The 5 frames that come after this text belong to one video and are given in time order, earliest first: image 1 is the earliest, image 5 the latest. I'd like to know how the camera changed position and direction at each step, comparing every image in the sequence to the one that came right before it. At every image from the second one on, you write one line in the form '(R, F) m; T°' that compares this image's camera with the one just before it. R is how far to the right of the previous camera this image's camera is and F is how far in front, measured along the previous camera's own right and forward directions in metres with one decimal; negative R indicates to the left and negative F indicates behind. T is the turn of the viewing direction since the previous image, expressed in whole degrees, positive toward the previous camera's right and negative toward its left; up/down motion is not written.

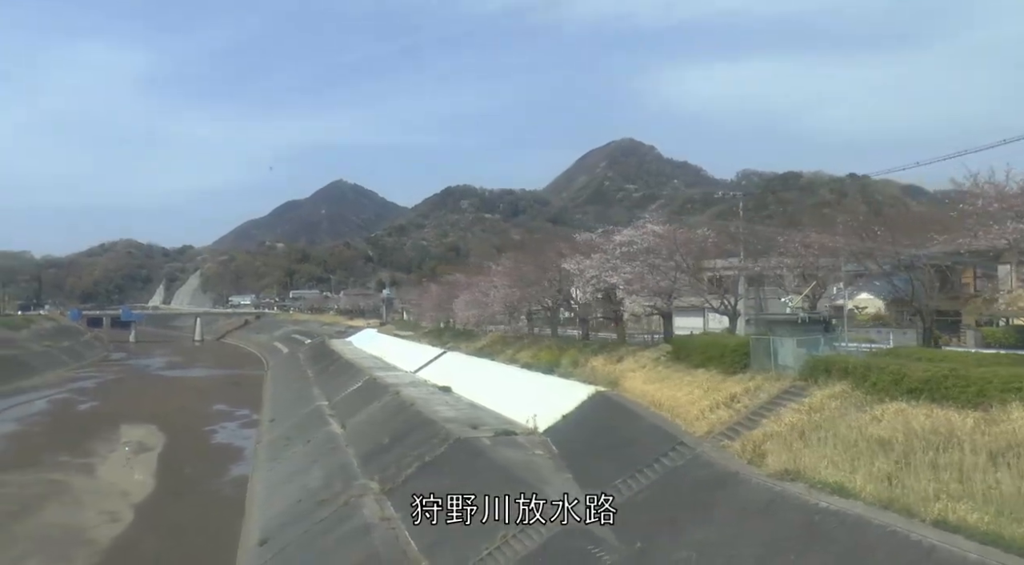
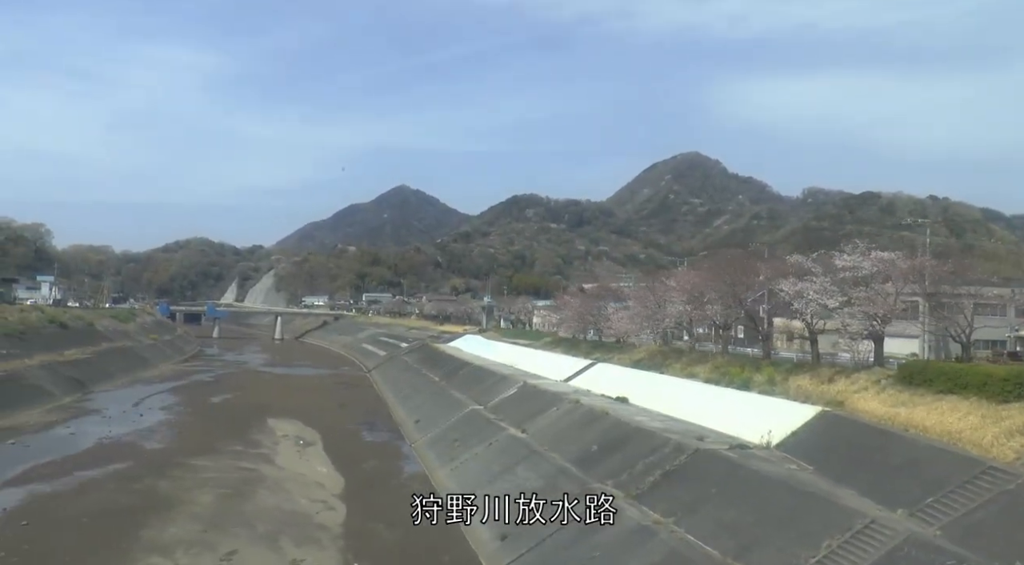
(-3.2, -0.6) m; -4°
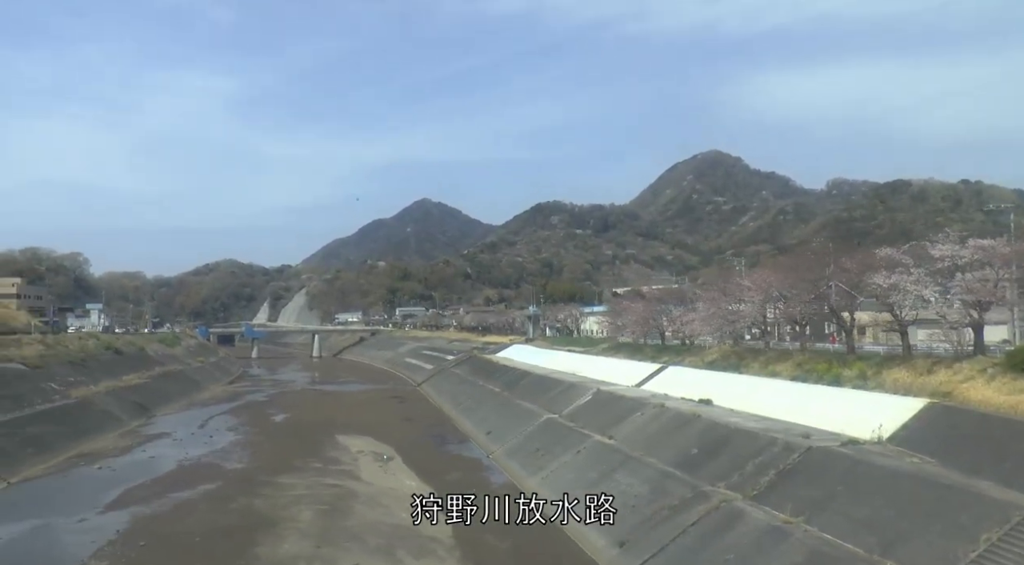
(-1.4, -0.2) m; -2°
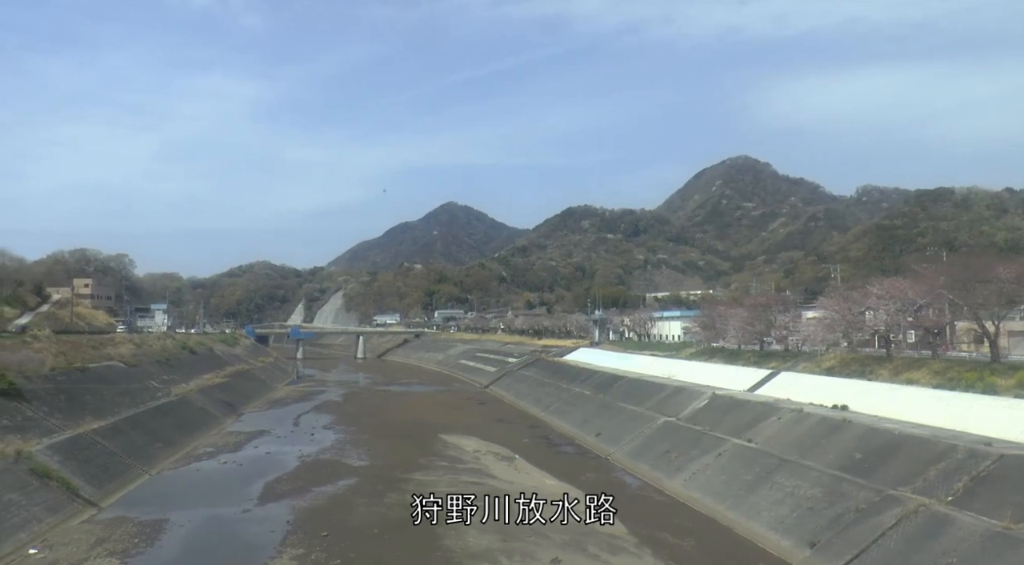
(-3.2, -0.6) m; -1°
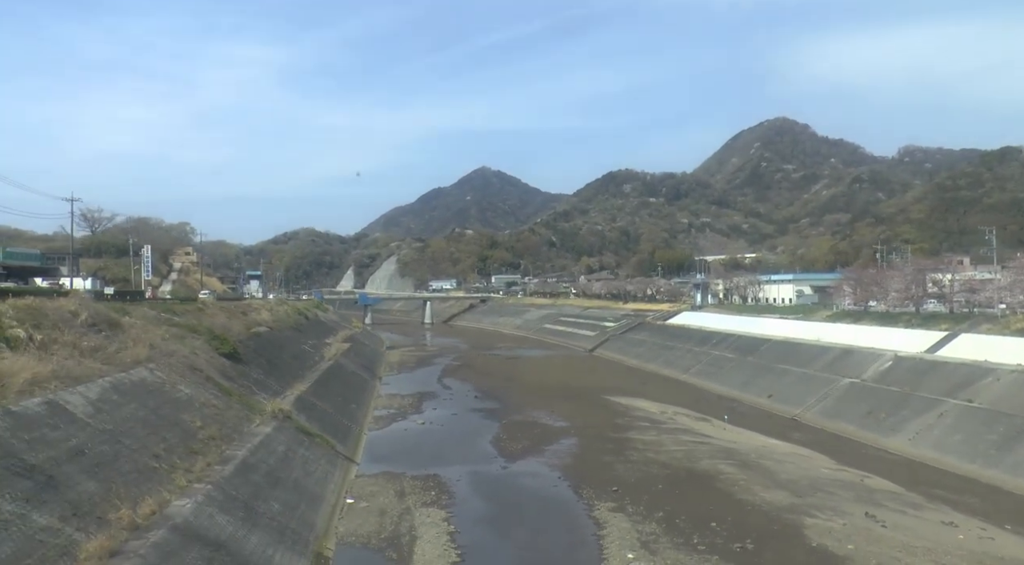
(-5.6, -0.9) m; -2°
